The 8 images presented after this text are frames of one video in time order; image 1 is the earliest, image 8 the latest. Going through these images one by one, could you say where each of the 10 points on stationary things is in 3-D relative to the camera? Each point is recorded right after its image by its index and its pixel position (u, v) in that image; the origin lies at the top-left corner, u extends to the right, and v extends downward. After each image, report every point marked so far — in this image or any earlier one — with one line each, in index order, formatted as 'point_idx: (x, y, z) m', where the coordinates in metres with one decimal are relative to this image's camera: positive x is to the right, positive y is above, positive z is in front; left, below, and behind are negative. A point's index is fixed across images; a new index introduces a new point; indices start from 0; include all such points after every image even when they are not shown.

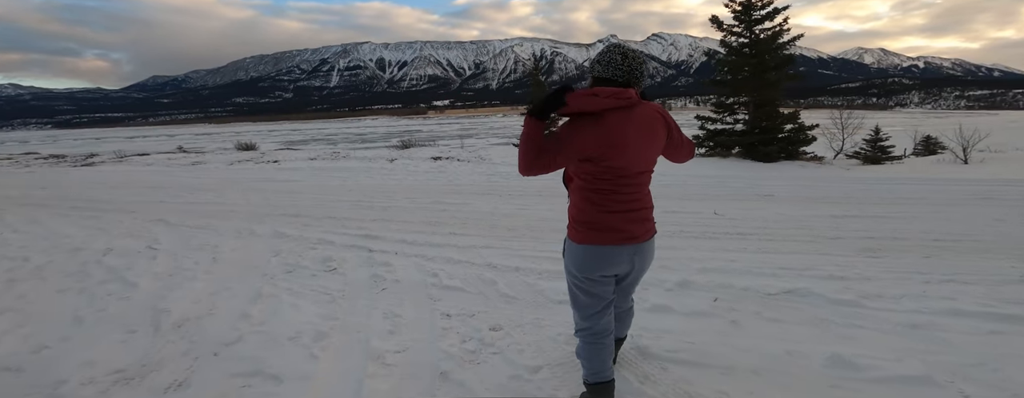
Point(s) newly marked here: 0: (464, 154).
0: (-1.5, +1.4, +13.0) m
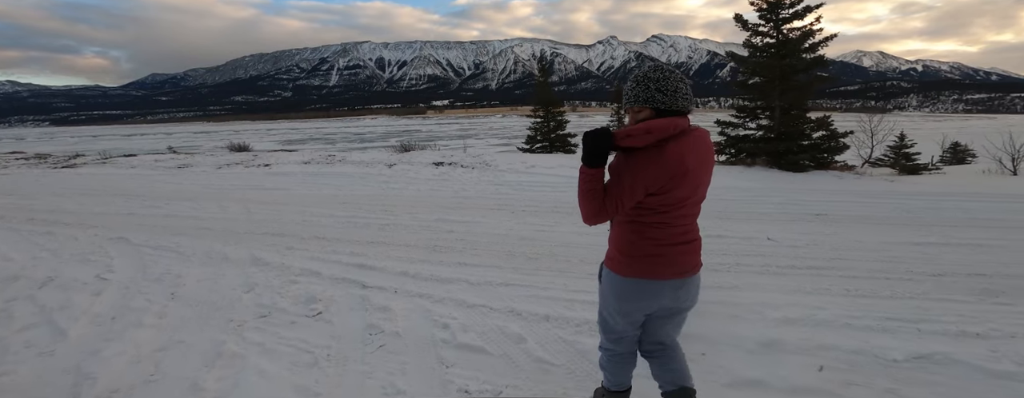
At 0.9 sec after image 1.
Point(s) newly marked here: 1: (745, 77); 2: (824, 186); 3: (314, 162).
0: (-1.2, +1.1, +12.1) m
1: (+6.7, +3.4, +12.3) m
2: (+5.8, +0.2, +8.2) m
3: (-5.8, +1.1, +12.8) m
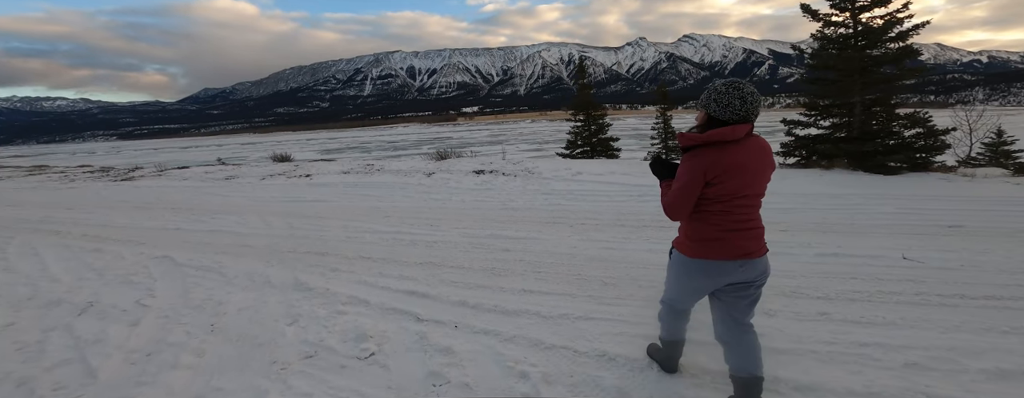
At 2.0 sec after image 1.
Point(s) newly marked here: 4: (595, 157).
0: (0.0, +0.9, +11.6) m
1: (+7.8, +3.3, +11.2) m
2: (+6.7, +0.1, +7.1) m
3: (-4.6, +0.8, +12.6) m
4: (+3.8, +2.0, +19.8) m
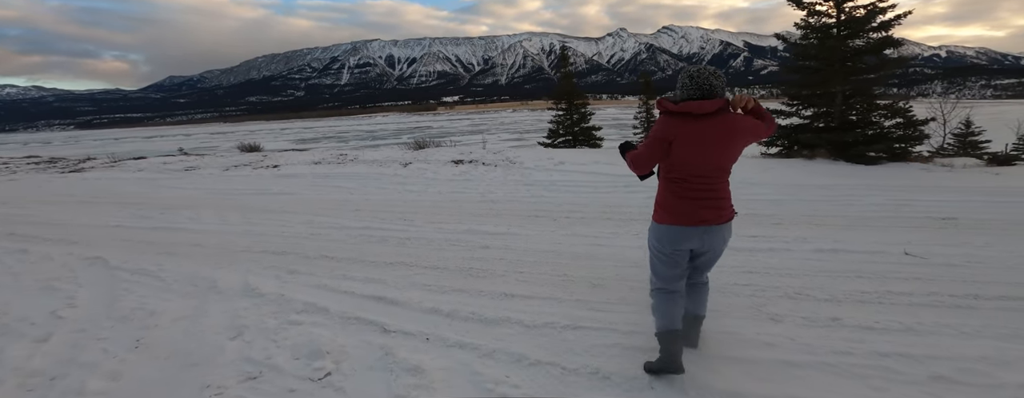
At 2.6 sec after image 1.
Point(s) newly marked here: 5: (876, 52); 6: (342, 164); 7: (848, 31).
0: (-0.6, +1.1, +11.1) m
1: (+7.3, +3.5, +11.0) m
2: (+6.4, +0.2, +7.0) m
3: (-5.1, +1.1, +11.9) m
4: (+2.9, +2.4, +19.5) m
5: (+8.5, +3.5, +10.2) m
6: (-4.4, +0.9, +11.3) m
7: (+8.0, +4.0, +10.3) m
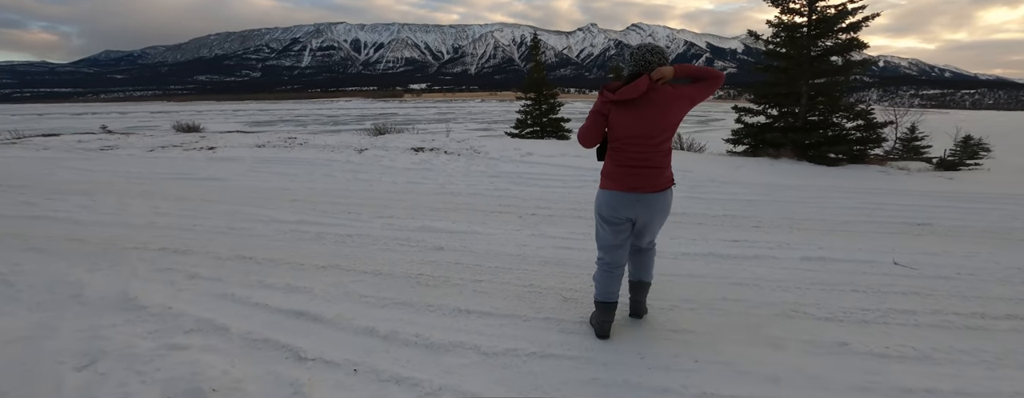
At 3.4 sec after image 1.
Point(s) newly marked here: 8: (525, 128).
0: (-1.4, +1.3, +10.4) m
1: (+6.5, +3.5, +10.9) m
2: (+5.9, +0.2, +6.8) m
3: (-6.0, +1.4, +10.9) m
4: (+1.4, +2.7, +19.0) m
5: (+7.7, +3.4, +10.1) m
6: (-5.3, +1.2, +10.3) m
7: (+7.2, +4.0, +10.3) m
8: (+0.6, +3.2, +19.6) m
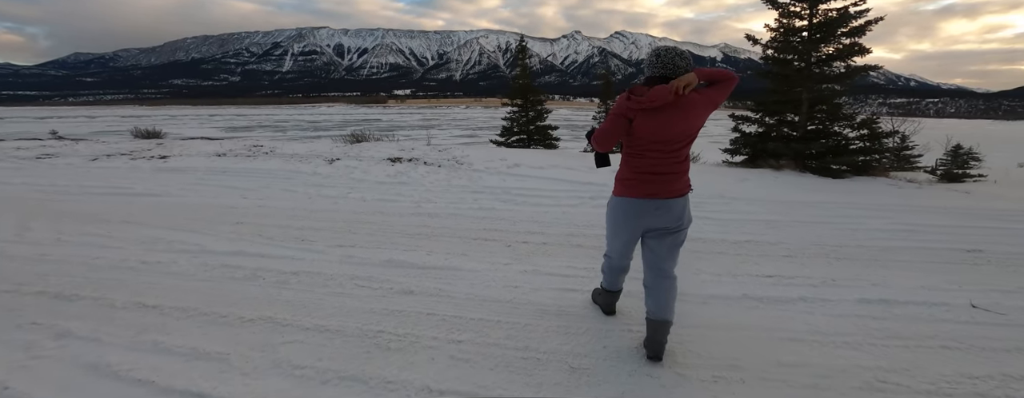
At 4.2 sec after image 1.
0: (-1.7, +1.0, +9.6) m
1: (+6.2, +3.2, +10.4) m
2: (+5.7, -0.1, +6.3) m
3: (-6.4, +1.1, +9.9) m
4: (+0.8, +2.3, +18.3) m
5: (+7.4, +3.1, +9.7) m
6: (-5.6, +0.9, +9.4) m
7: (+6.9, +3.7, +9.8) m
8: (0.0, +2.7, +18.8) m
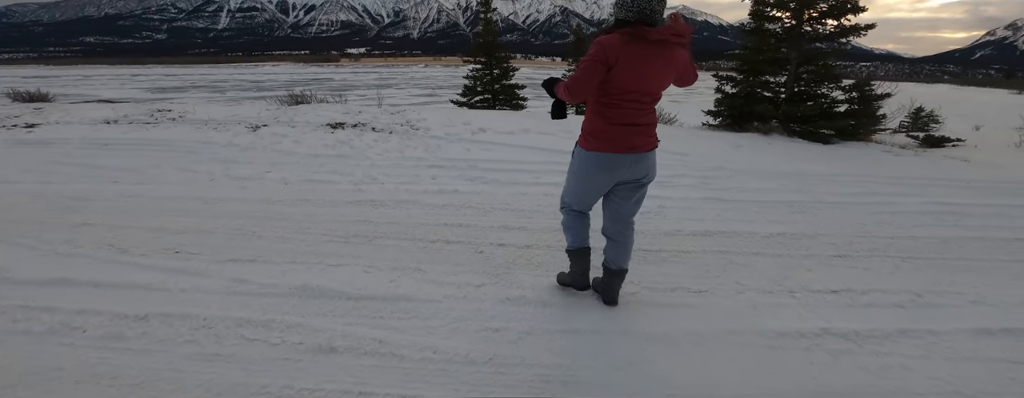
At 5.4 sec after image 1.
0: (-2.4, +1.5, +8.2) m
1: (+5.3, +3.9, +9.5) m
2: (+5.3, +0.3, +5.6) m
3: (-7.1, +1.5, +8.0) m
4: (-0.7, +3.6, +16.9) m
5: (+6.7, +3.8, +8.9) m
6: (-6.3, +1.3, +7.6) m
7: (+6.2, +4.4, +8.9) m
8: (-1.6, +4.0, +17.3) m
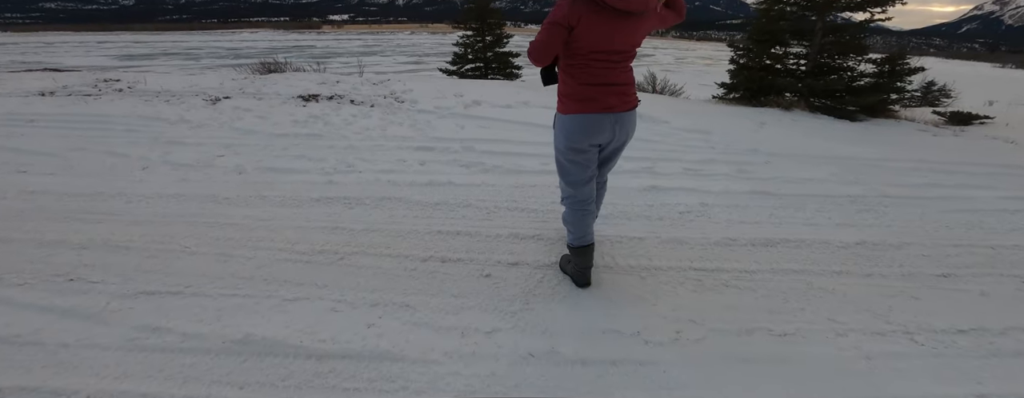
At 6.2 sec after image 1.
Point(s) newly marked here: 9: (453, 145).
0: (-2.5, +1.8, +7.3) m
1: (+5.3, +4.3, +8.6) m
2: (+5.3, +0.5, +5.0) m
3: (-7.1, +1.8, +7.0) m
4: (-1.0, +4.4, +16.0) m
5: (+6.6, +4.2, +8.1) m
6: (-6.3, +1.6, +6.6) m
7: (+6.1, +4.7, +8.1) m
8: (-1.9, +4.9, +16.3) m
9: (-0.6, +0.5, +4.3) m
